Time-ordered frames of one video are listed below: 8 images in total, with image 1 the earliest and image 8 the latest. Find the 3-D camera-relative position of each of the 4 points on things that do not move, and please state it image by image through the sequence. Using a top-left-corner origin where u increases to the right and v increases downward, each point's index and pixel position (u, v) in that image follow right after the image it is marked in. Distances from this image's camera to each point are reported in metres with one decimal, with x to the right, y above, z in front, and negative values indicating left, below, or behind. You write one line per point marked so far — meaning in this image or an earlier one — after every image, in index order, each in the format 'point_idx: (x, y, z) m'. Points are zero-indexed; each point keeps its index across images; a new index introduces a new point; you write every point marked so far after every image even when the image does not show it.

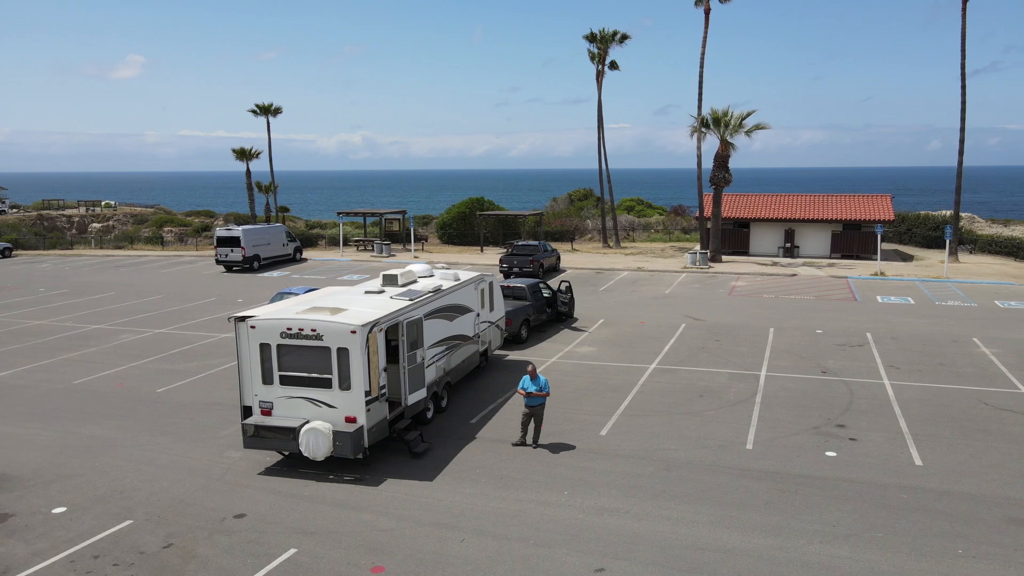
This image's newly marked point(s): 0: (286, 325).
0: (-3.4, -0.6, +11.0) m
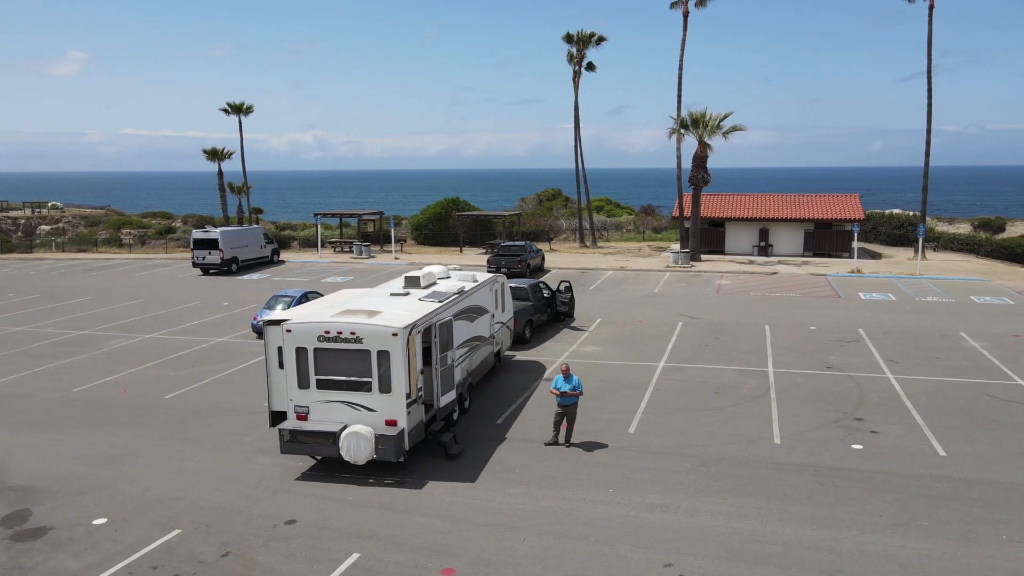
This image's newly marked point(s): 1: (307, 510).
0: (-2.8, -0.6, +10.9) m
1: (-2.7, -3.0, +9.8) m
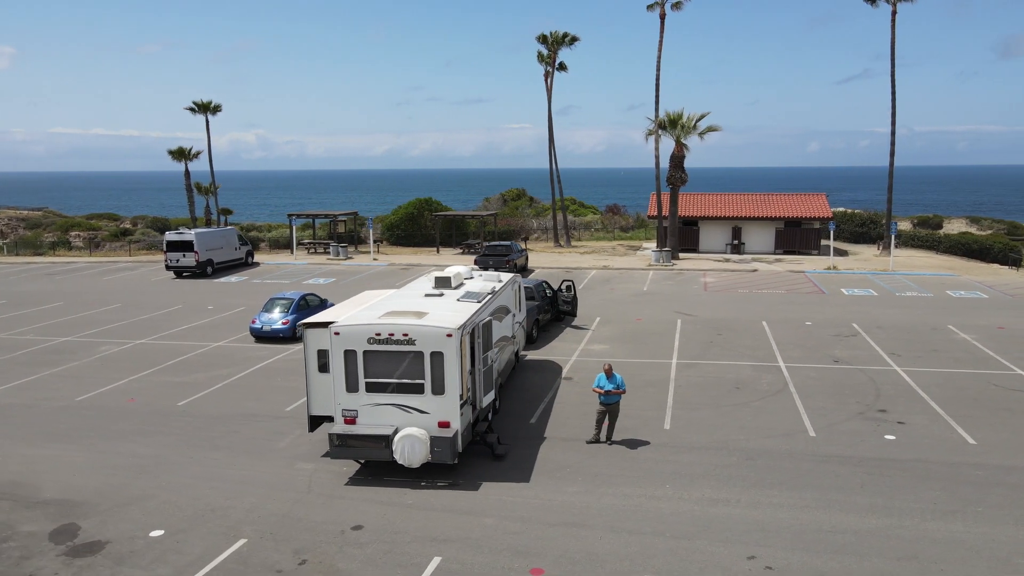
0: (-2.0, -0.6, +10.7) m
1: (-1.9, -3.0, +9.7) m
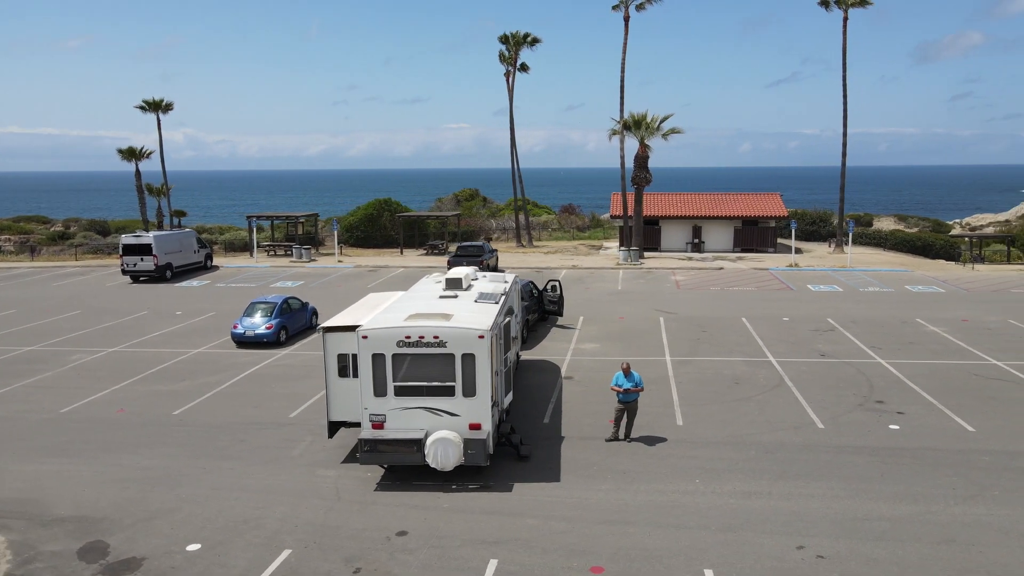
0: (-1.6, -0.7, +10.6) m
1: (-1.3, -3.0, +9.6) m
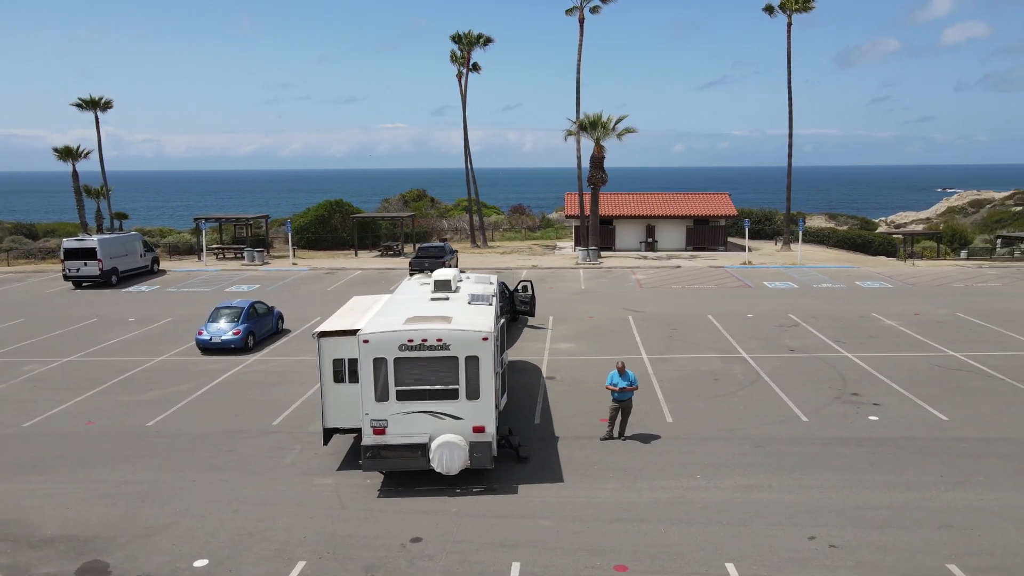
0: (-1.5, -0.7, +10.5) m
1: (-1.1, -3.1, +9.5) m
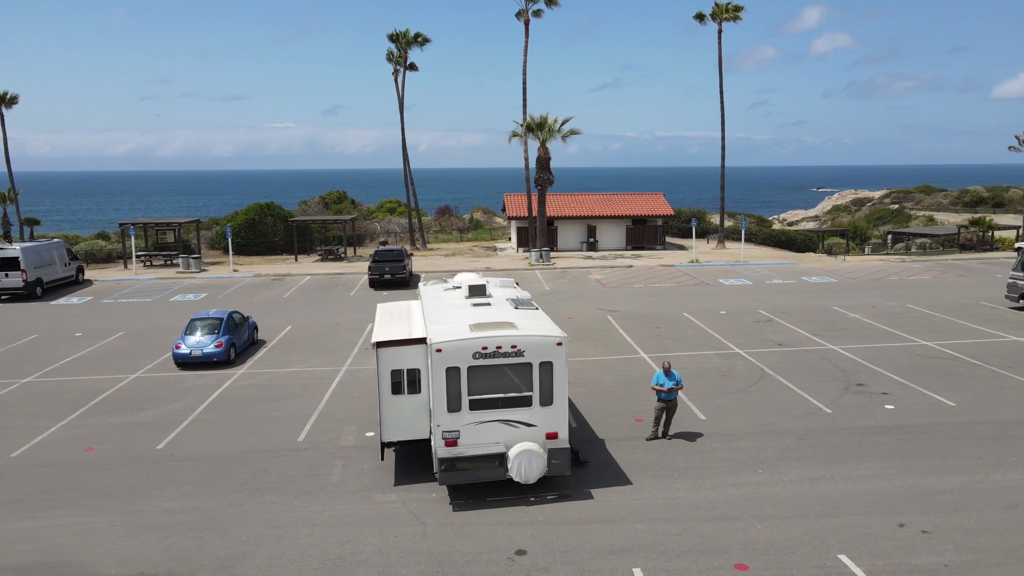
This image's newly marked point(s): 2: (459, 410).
0: (-0.5, -0.8, +10.2) m
1: (+0.1, -3.1, +9.2) m
2: (-0.7, -1.7, +10.2) m
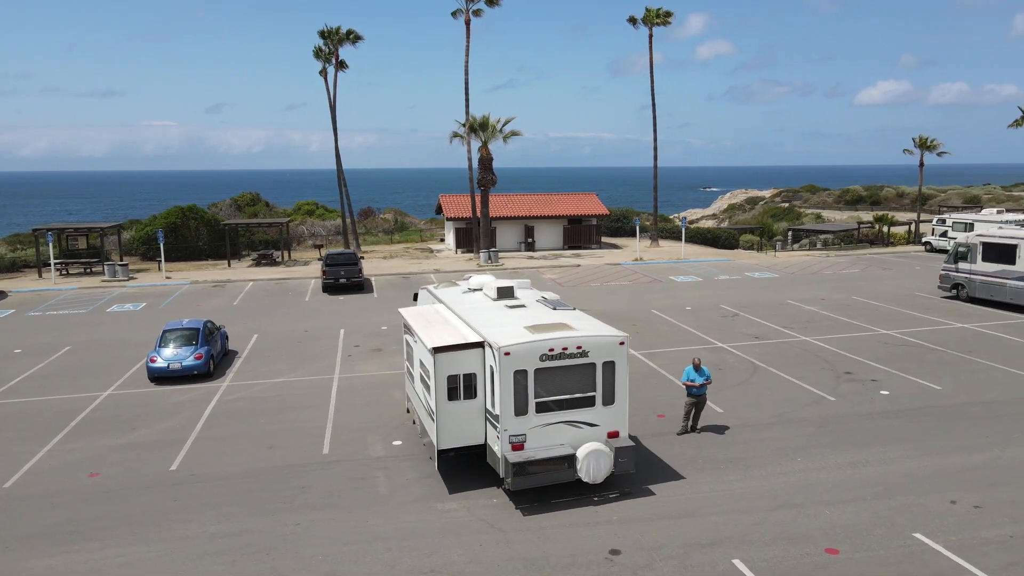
0: (+0.5, -0.8, +10.1) m
1: (+1.2, -3.2, +9.3) m
2: (+0.2, -1.7, +10.1) m
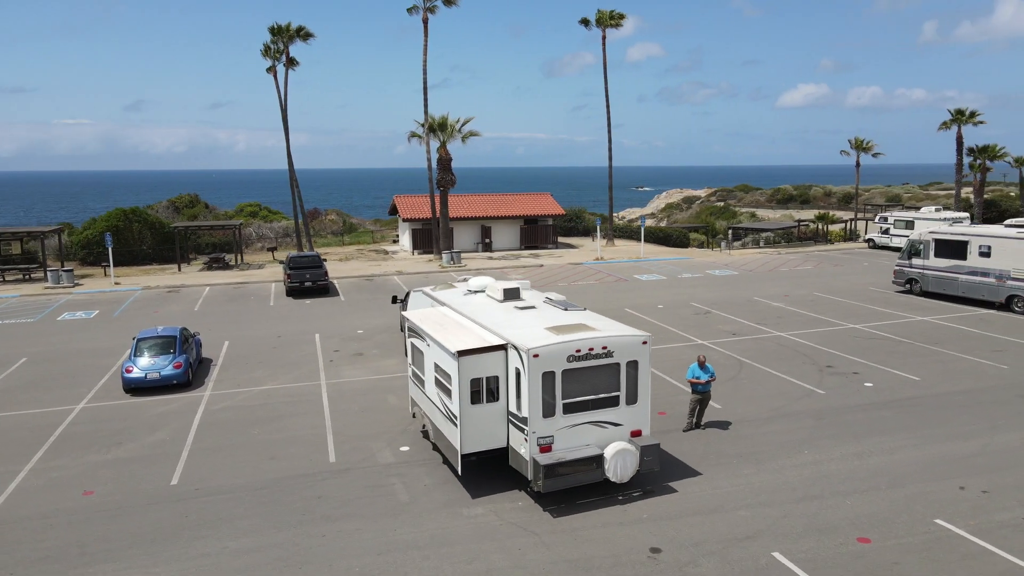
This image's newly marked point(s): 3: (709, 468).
0: (+0.8, -0.8, +10.1) m
1: (+1.7, -3.2, +9.3) m
2: (+0.6, -1.7, +10.1) m
3: (+3.0, -2.8, +11.5) m
